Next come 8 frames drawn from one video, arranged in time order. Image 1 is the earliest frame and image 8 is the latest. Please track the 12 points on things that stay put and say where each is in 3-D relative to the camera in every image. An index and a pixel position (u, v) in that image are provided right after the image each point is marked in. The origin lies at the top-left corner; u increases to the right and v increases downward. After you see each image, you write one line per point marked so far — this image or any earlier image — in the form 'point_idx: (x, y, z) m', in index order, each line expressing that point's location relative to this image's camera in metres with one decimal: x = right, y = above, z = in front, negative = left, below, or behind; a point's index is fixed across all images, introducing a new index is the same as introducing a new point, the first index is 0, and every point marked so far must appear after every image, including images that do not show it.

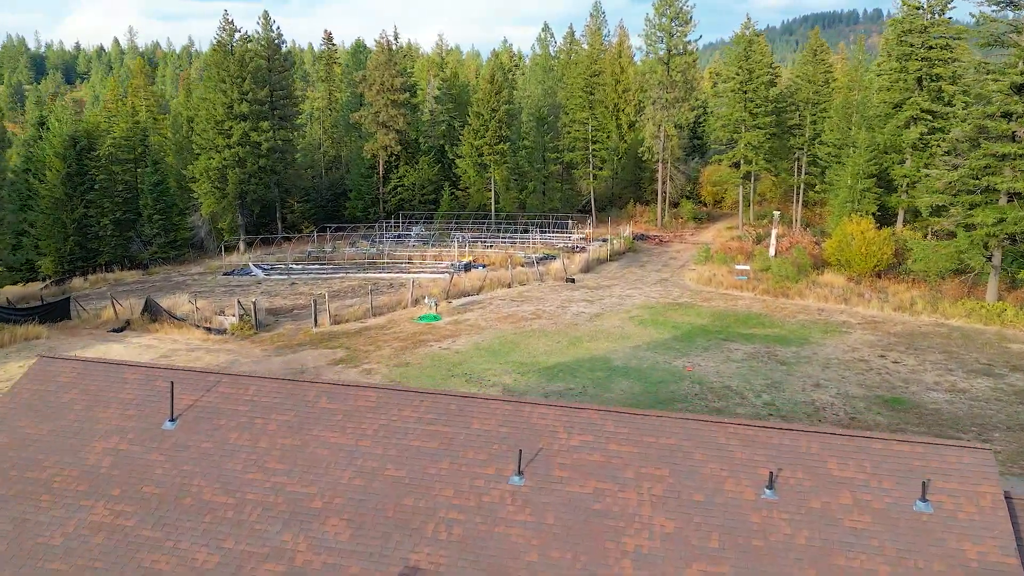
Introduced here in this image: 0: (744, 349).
0: (+5.5, -1.5, +19.6) m
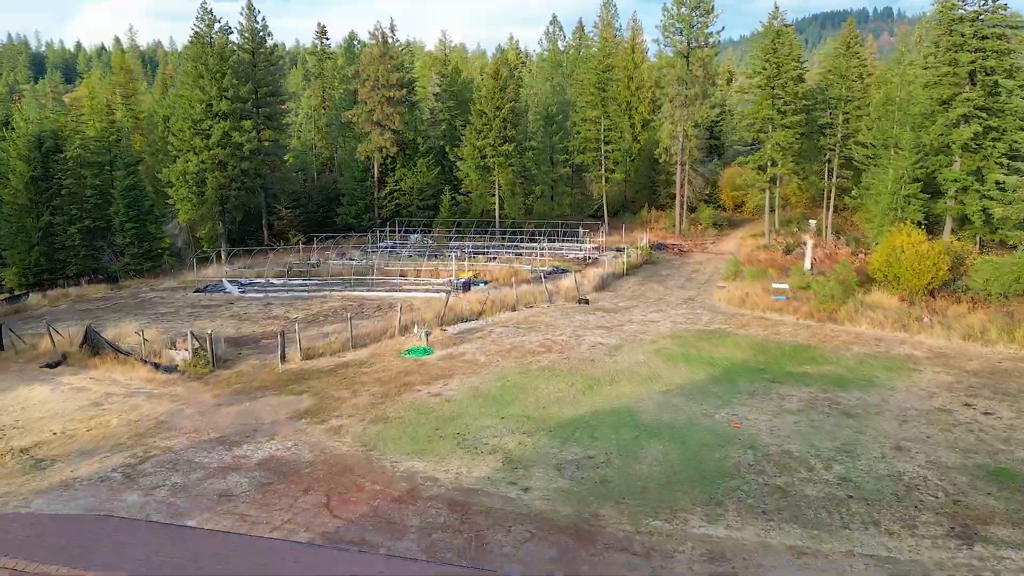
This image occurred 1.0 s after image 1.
0: (+5.6, -2.1, +16.1) m
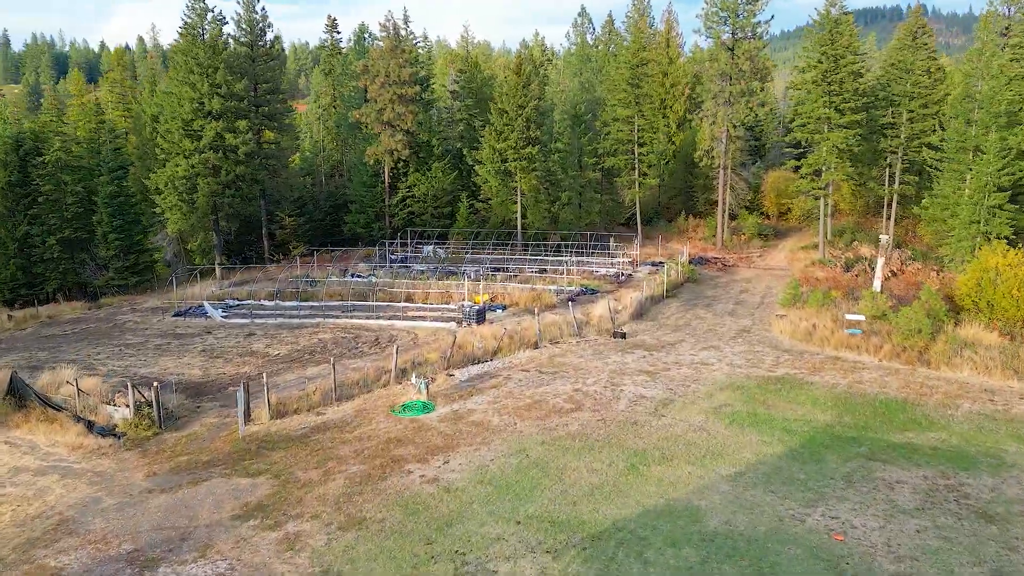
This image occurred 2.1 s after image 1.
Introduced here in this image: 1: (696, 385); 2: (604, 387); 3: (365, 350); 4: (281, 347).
0: (+5.9, -2.9, +12.2) m
1: (+3.7, -1.9, +16.5) m
2: (+1.8, -2.0, +16.4) m
3: (-3.4, -1.4, +19.1) m
4: (-5.5, -1.4, +19.8) m
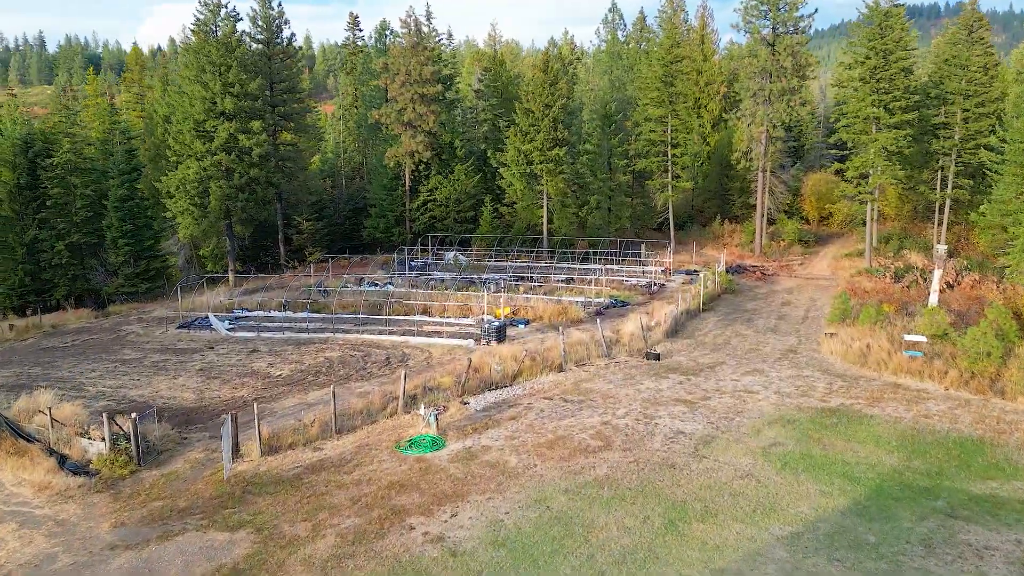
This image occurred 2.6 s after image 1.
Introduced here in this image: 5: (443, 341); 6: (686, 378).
0: (+6.1, -3.2, +10.3) m
1: (+4.1, -2.3, +14.7) m
2: (+2.2, -2.3, +14.6) m
3: (-2.9, -1.8, +17.5) m
4: (-5.0, -1.7, +18.3) m
5: (-1.7, -1.3, +19.9) m
6: (+3.6, -1.9, +17.1) m
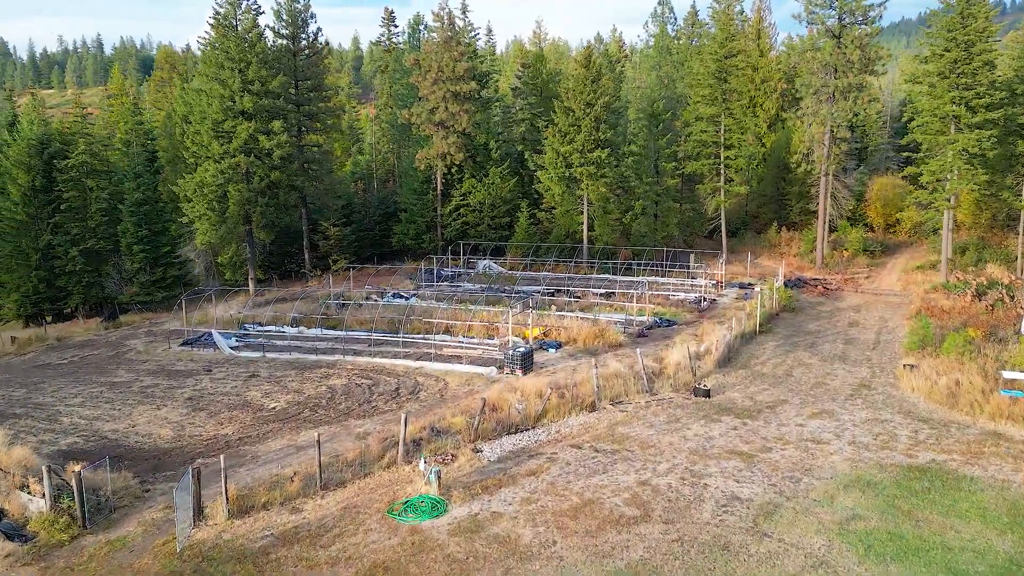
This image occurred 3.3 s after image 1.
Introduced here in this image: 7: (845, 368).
0: (+6.1, -3.7, +7.6) m
1: (+4.3, -2.8, +12.1) m
2: (+2.5, -2.8, +12.1) m
3: (-2.5, -2.2, +15.3) m
4: (-4.5, -2.1, +16.2) m
5: (-1.1, -1.7, +17.6) m
6: (+4.0, -2.3, +14.6) m
7: (+7.5, -1.8, +18.8) m
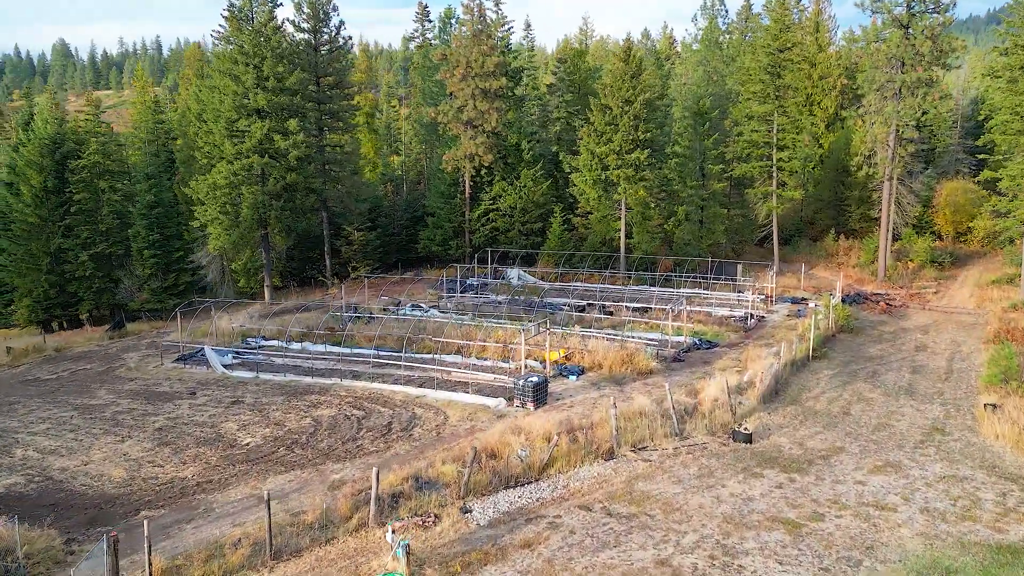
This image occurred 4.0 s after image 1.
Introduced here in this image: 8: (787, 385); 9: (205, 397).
0: (+5.7, -4.2, +5.1) m
1: (+4.2, -3.2, +9.7) m
2: (+2.3, -3.2, +9.8) m
3: (-2.4, -2.5, +13.3) m
4: (-4.4, -2.4, +14.4) m
5: (-0.8, -2.1, +15.6) m
6: (+4.0, -2.8, +12.2) m
7: (+7.8, -2.3, +16.2) m
8: (+5.7, -2.0, +17.2) m
9: (-6.1, -2.2, +16.7) m
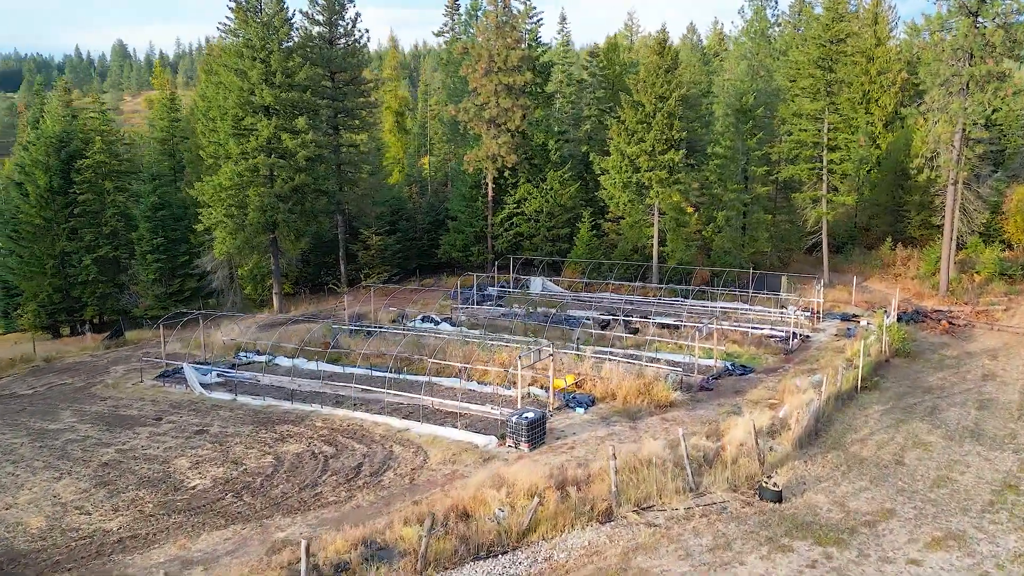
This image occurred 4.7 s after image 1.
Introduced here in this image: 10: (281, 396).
0: (+4.9, -4.6, +2.8) m
1: (+3.7, -3.6, +7.4) m
2: (+1.9, -3.6, +7.7) m
3: (-2.6, -2.8, +11.5) m
4: (-4.5, -2.7, +12.6) m
5: (-0.9, -2.4, +13.6) m
6: (+3.7, -3.2, +9.9) m
7: (+7.8, -2.7, +13.8) m
8: (+5.7, -2.4, +14.8) m
9: (-6.2, -2.4, +15.0) m
10: (-4.6, -2.1, +16.6) m
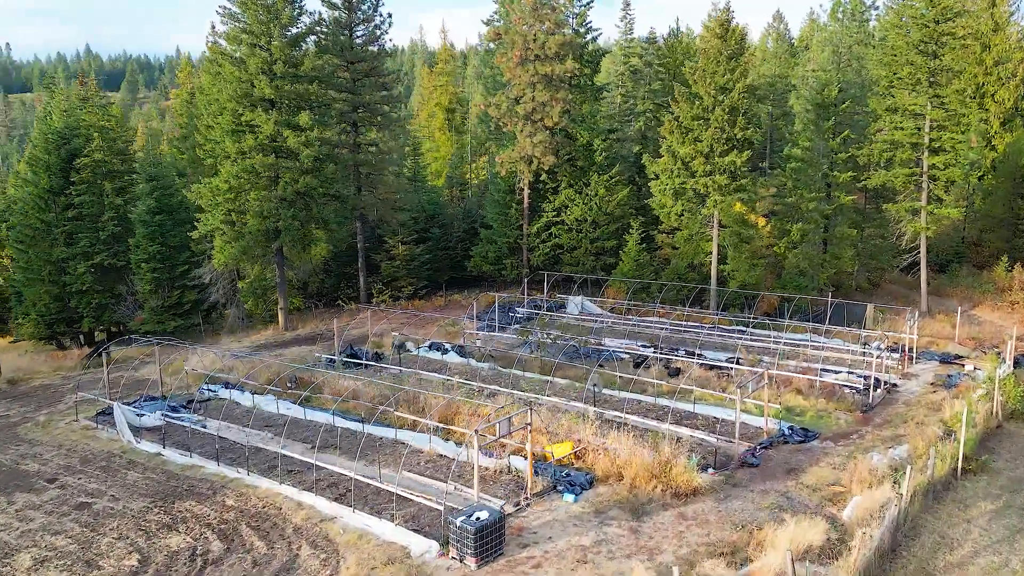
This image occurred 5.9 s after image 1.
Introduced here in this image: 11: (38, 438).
0: (+3.1, -5.4, -1.2) m
1: (+2.4, -4.3, +3.6) m
2: (+0.6, -4.2, +4.0) m
3: (-3.4, -3.4, +8.3) m
4: (-5.2, -3.2, +9.6) m
5: (-1.5, -3.0, +10.2) m
6: (+2.7, -3.9, +6.1) m
7: (+7.1, -3.5, +9.4) m
8: (+5.2, -3.2, +10.7) m
9: (-6.6, -2.9, +12.2) m
10: (-4.8, -2.7, +13.6) m
11: (-8.6, -2.7, +14.8) m
